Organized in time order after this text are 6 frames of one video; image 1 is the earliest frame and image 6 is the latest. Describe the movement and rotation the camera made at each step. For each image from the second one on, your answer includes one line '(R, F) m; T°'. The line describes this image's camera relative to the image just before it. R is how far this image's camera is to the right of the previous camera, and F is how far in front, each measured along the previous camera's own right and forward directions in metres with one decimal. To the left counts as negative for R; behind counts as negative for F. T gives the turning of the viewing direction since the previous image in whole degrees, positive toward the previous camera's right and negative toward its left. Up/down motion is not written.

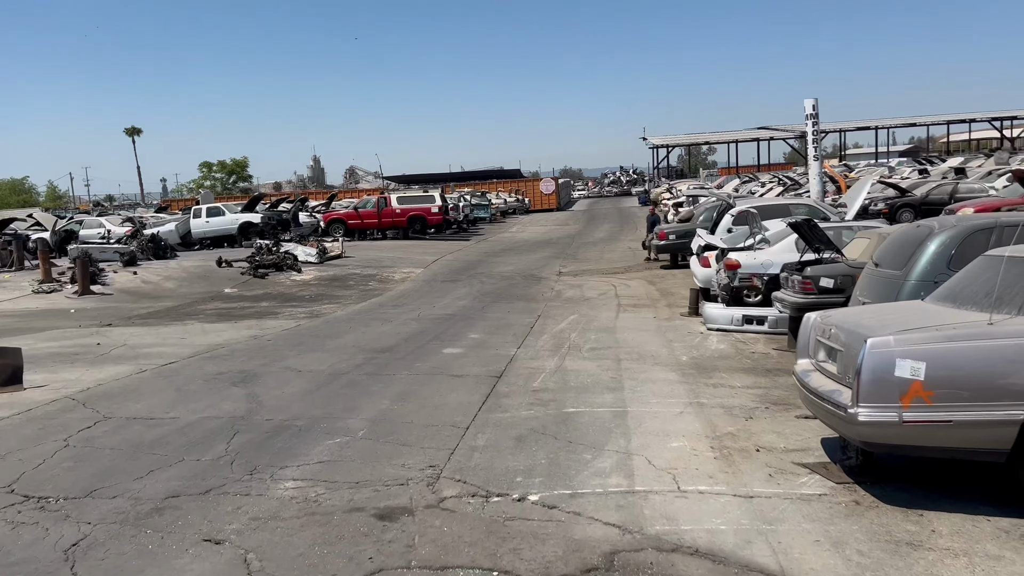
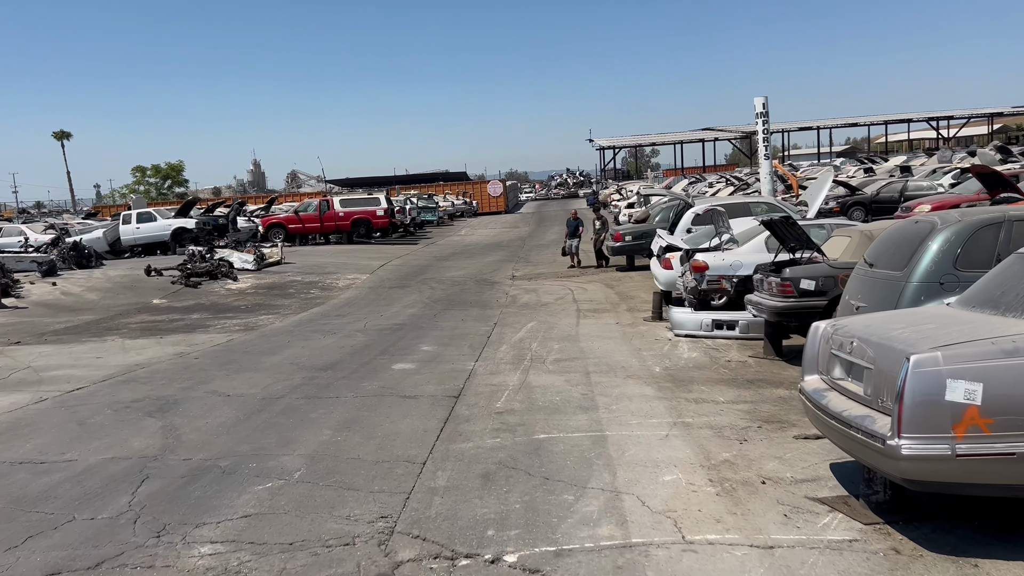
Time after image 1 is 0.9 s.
(-0.1, +0.9) m; +4°
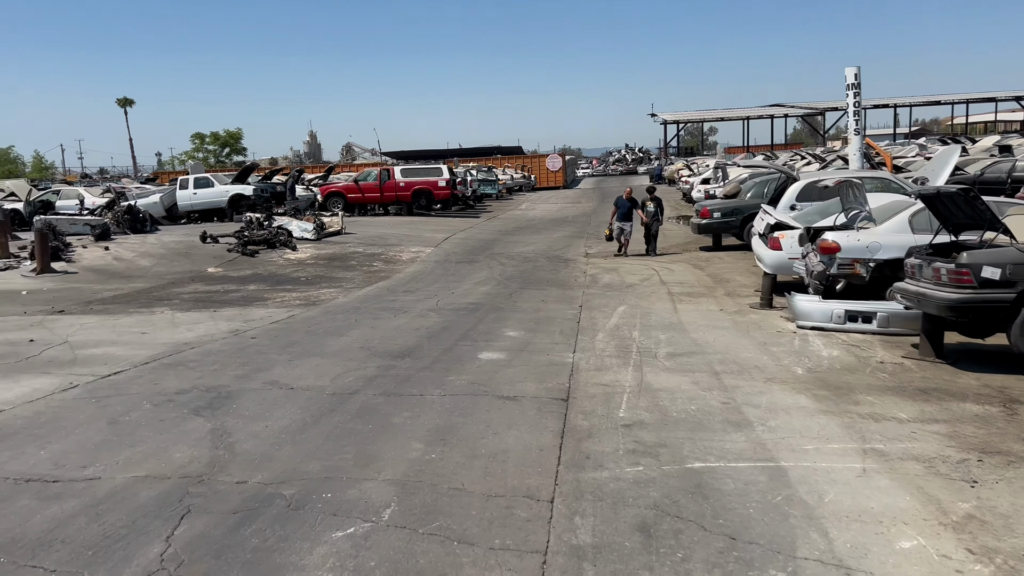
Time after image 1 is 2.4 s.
(-0.6, +1.5) m; -3°
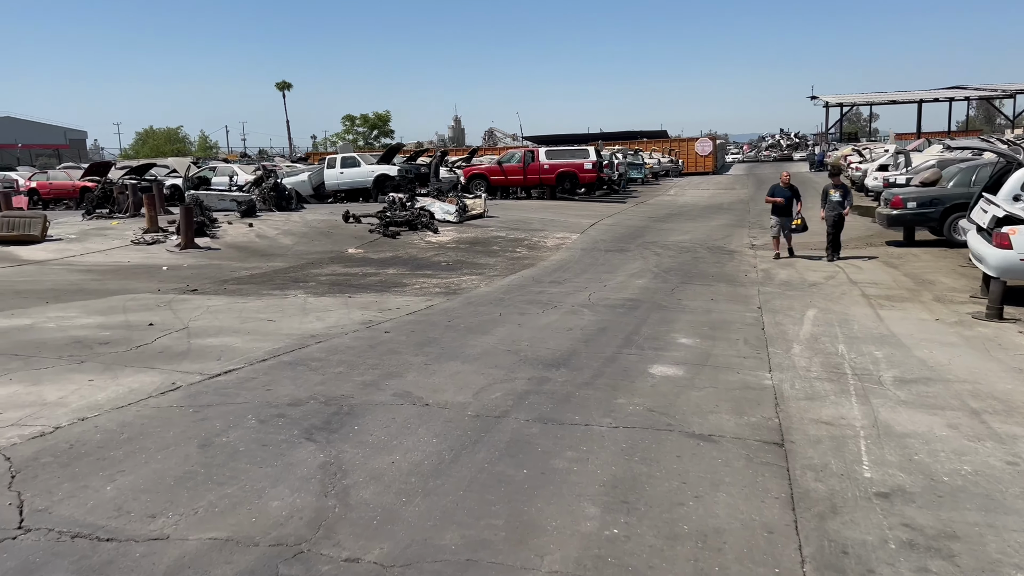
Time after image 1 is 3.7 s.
(-0.4, +1.4) m; -9°
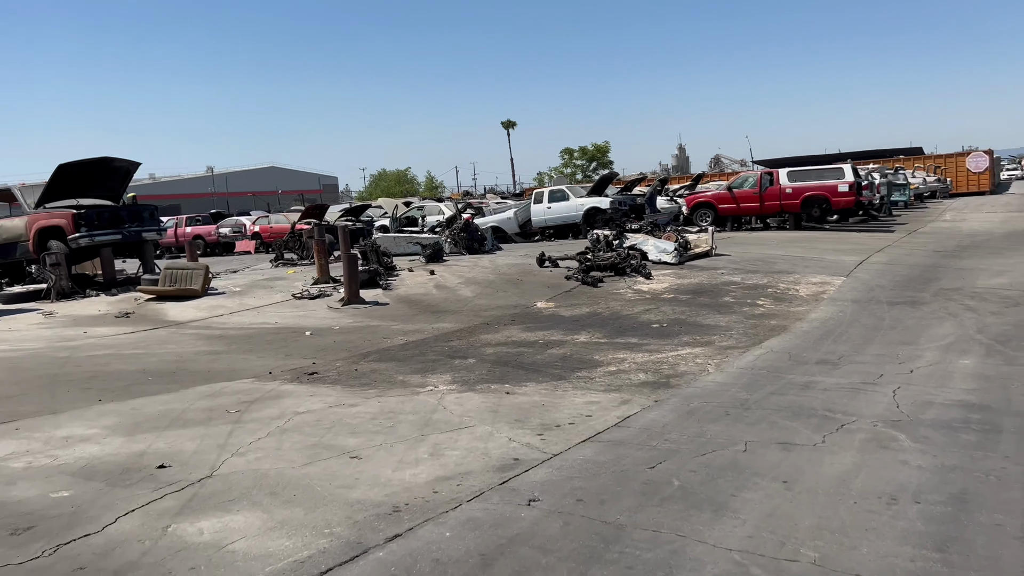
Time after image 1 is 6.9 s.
(-0.2, +3.5) m; -16°
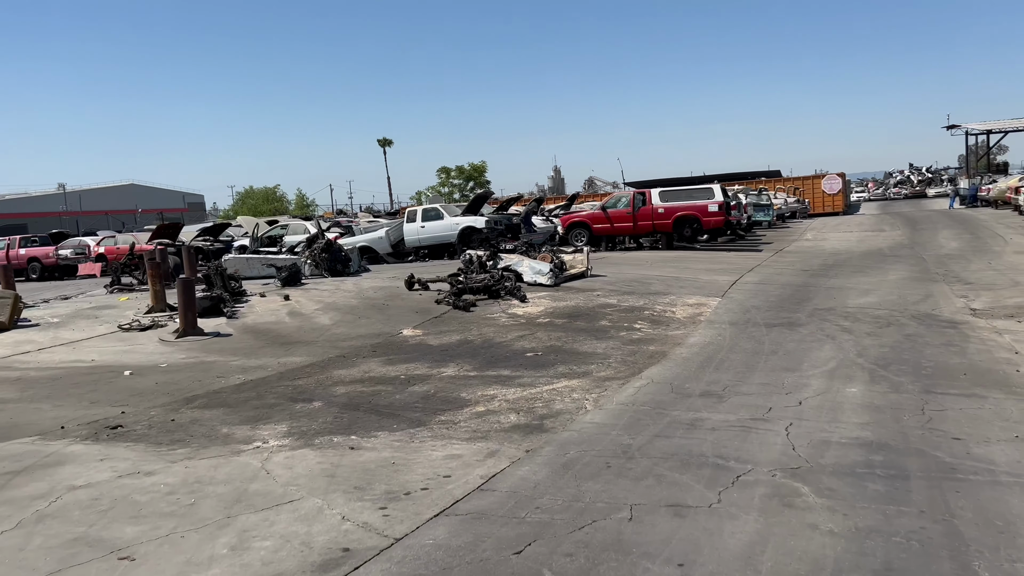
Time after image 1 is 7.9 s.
(+0.2, +1.0) m; +8°
